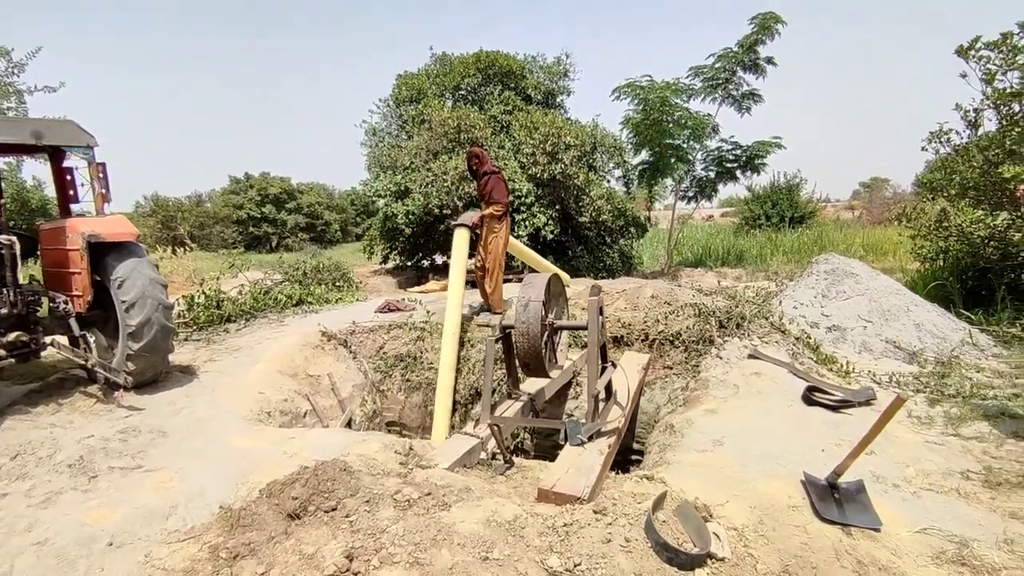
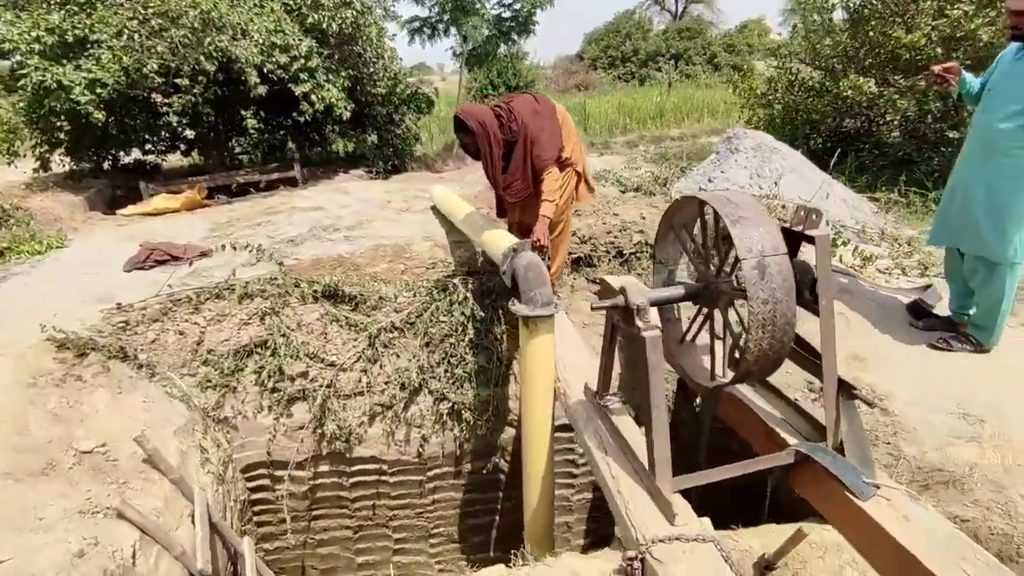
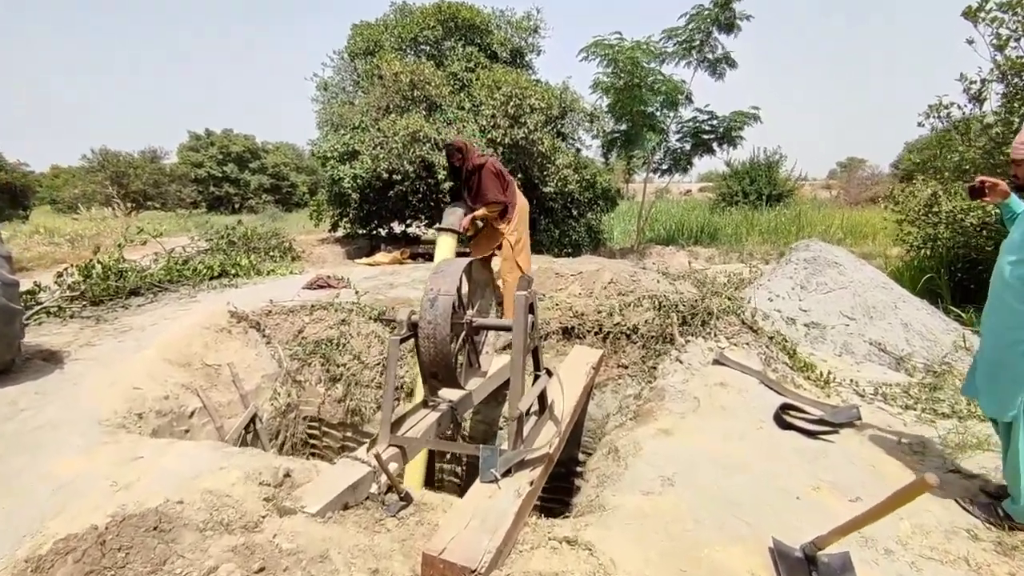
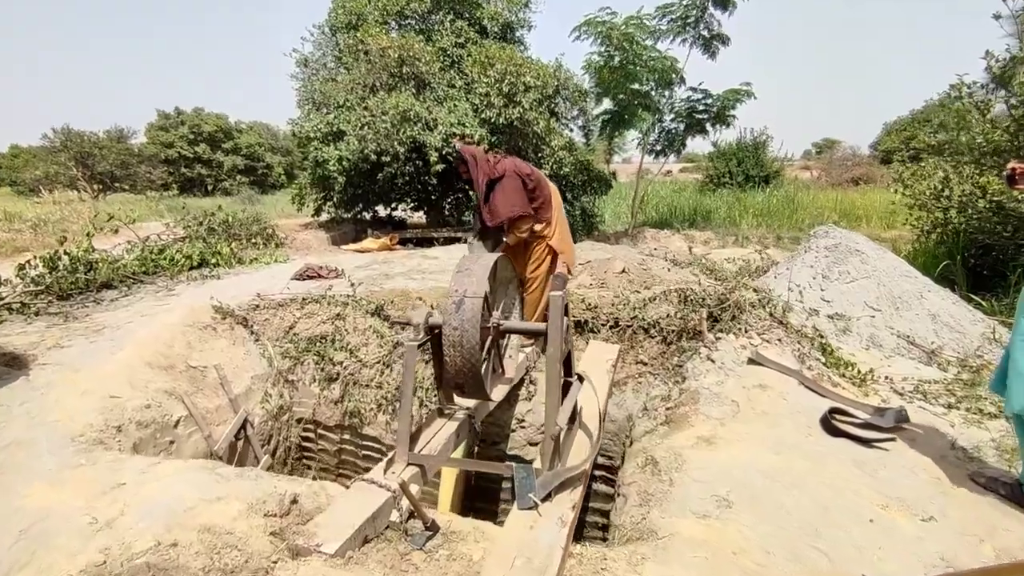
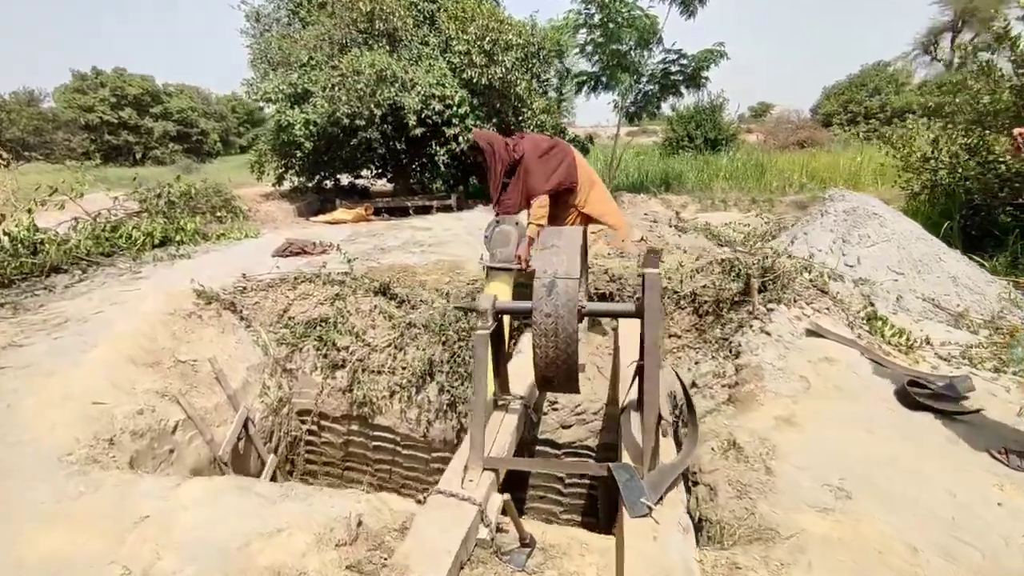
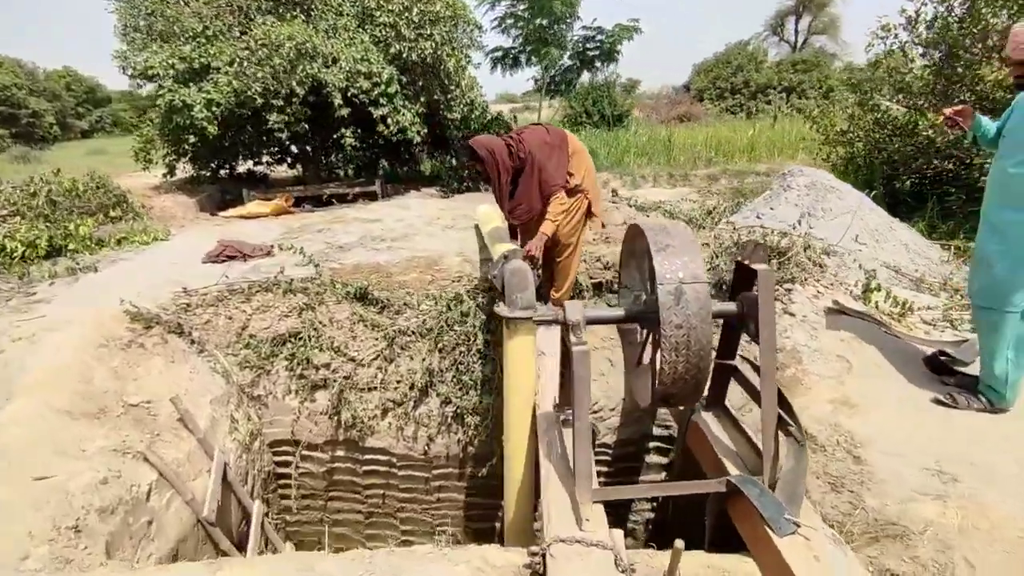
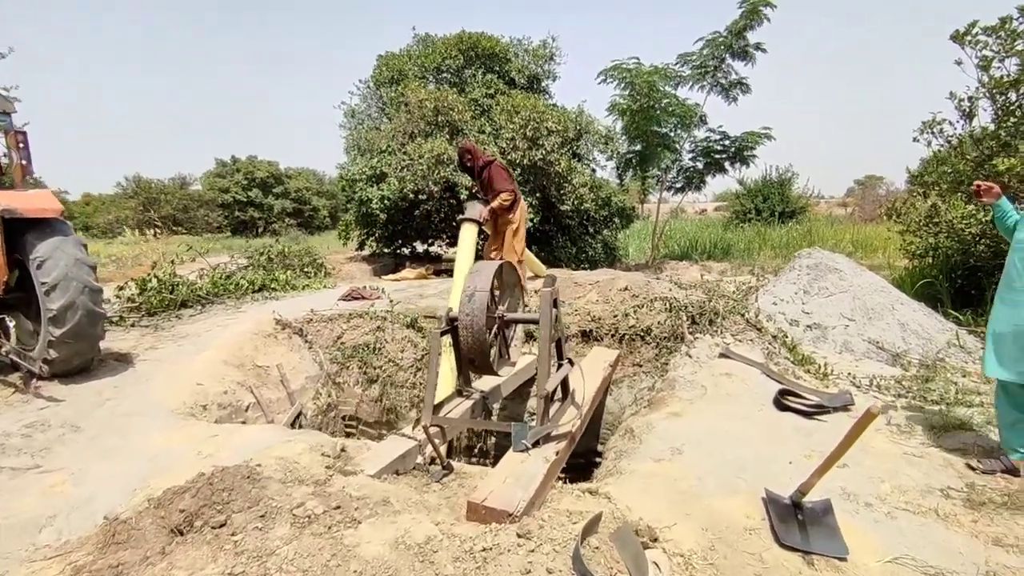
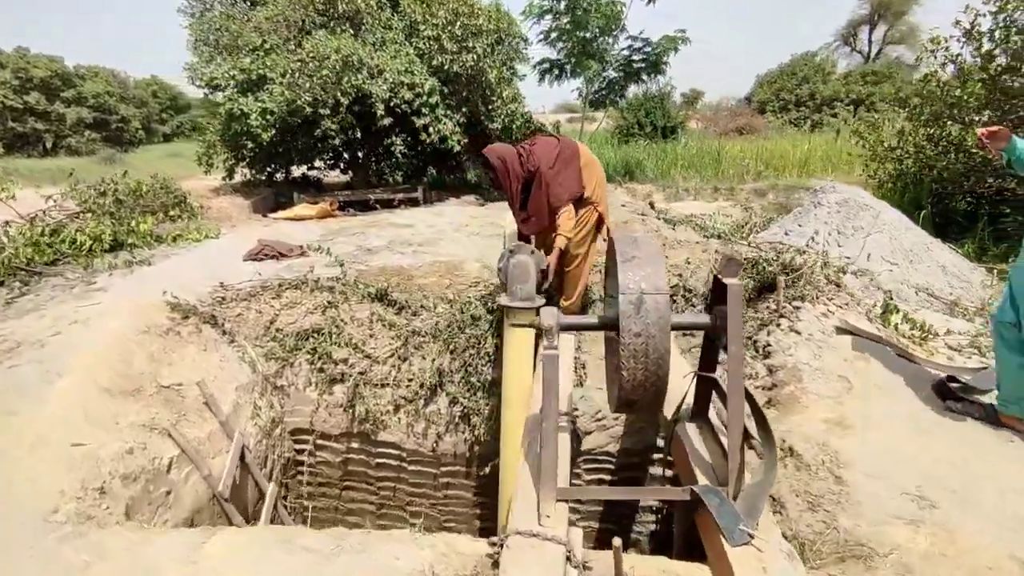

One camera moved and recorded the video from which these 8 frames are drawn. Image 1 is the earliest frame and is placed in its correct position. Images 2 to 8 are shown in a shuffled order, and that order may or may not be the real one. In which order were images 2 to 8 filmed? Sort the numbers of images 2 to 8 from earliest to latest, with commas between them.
7, 3, 4, 5, 8, 6, 2
